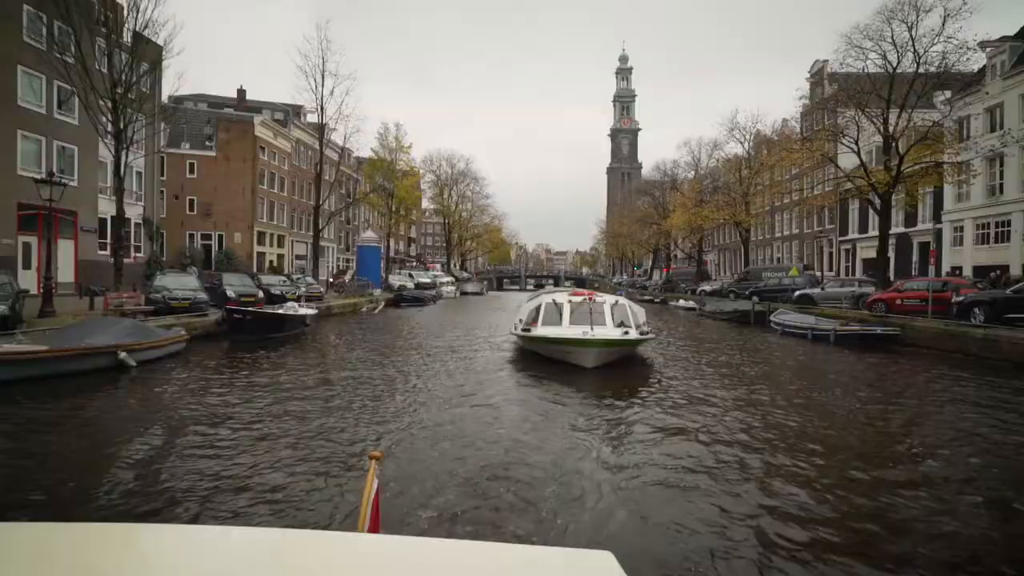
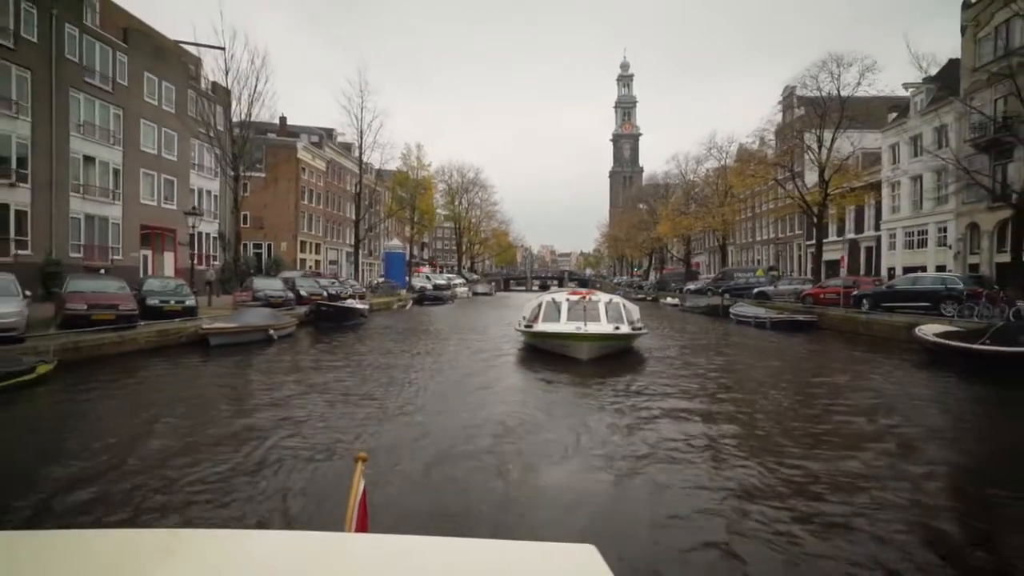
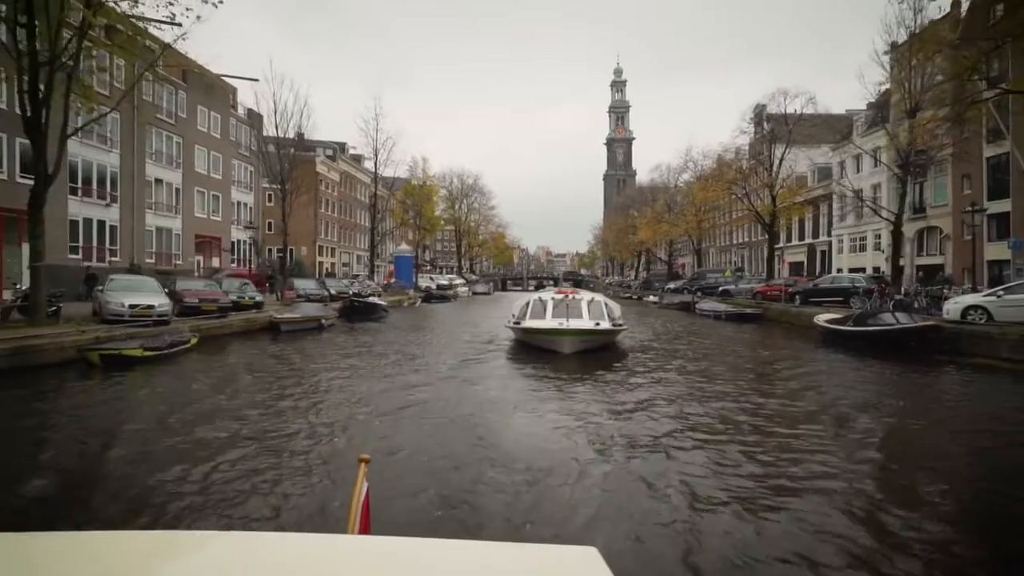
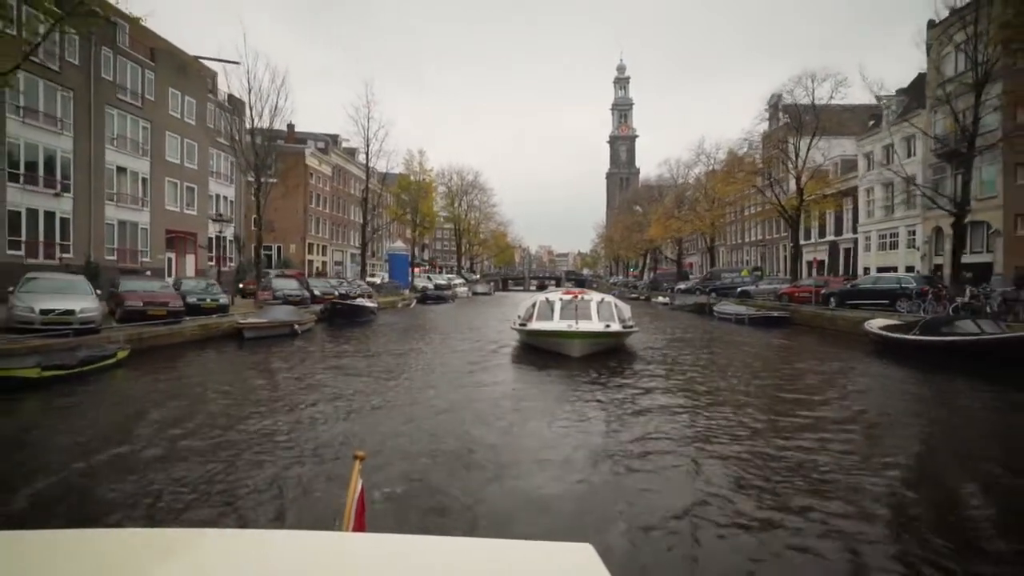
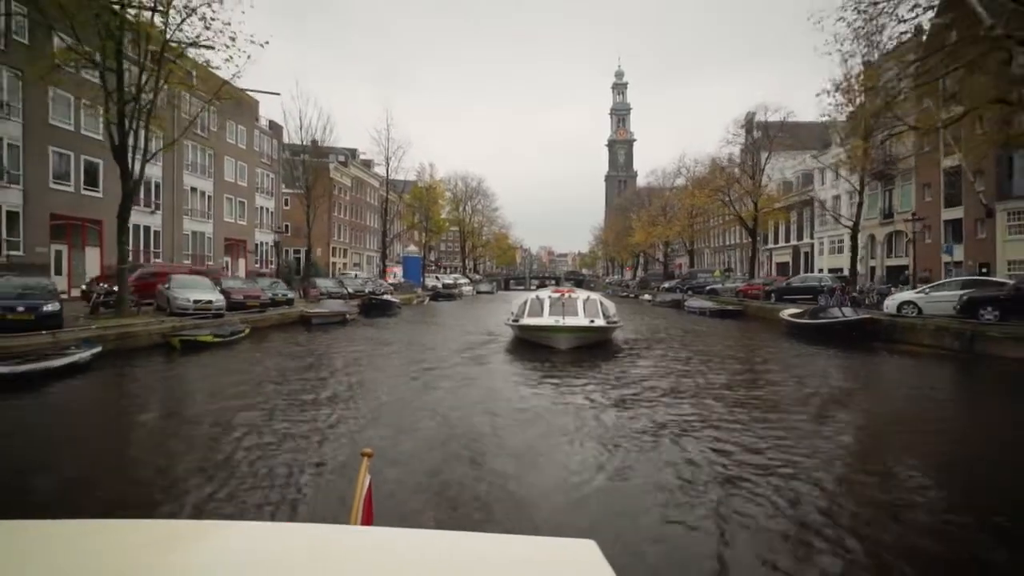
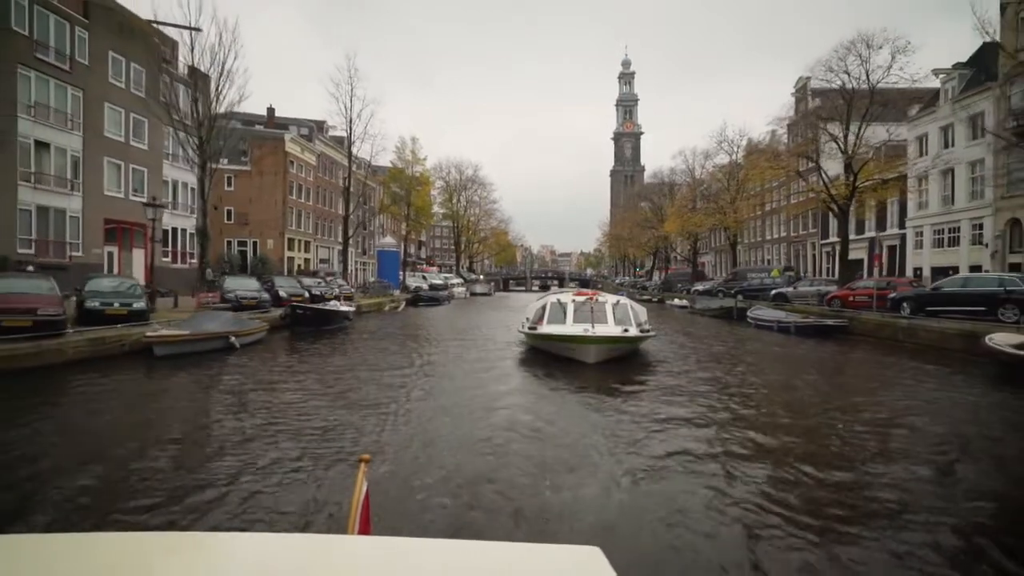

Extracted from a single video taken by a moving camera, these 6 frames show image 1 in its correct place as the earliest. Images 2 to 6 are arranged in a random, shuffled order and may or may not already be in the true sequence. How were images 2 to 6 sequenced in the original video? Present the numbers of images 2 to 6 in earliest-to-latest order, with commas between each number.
6, 2, 4, 3, 5
